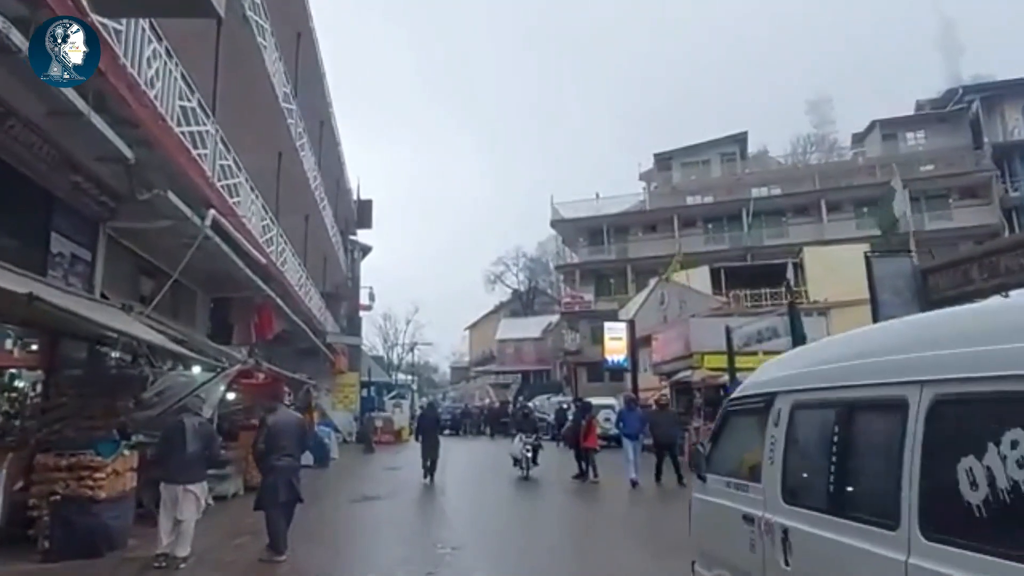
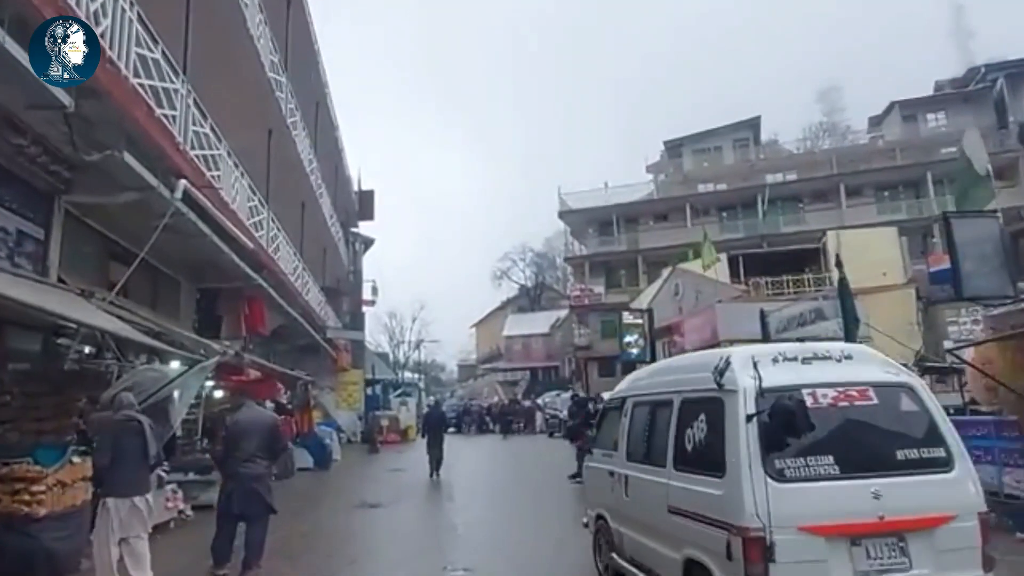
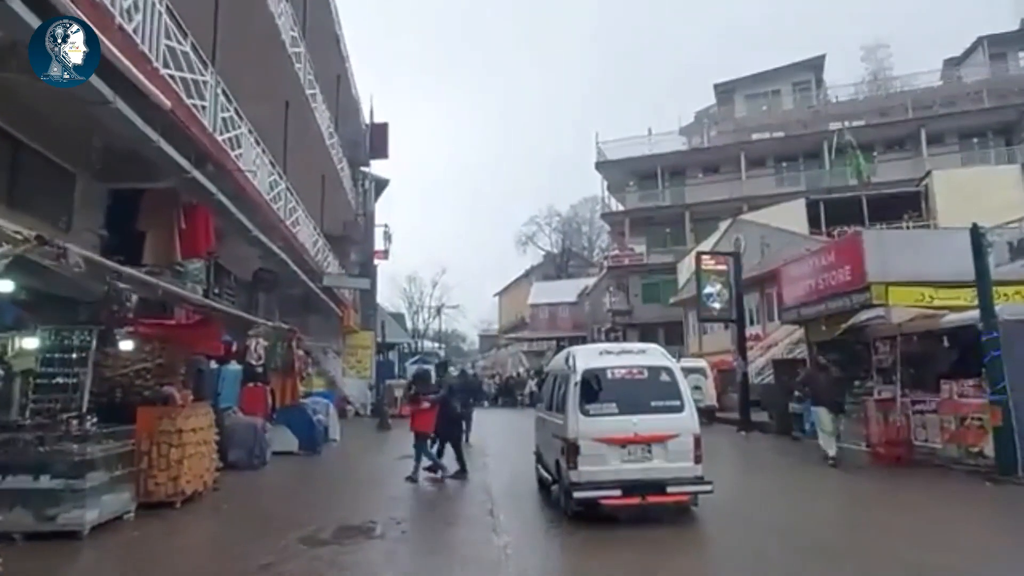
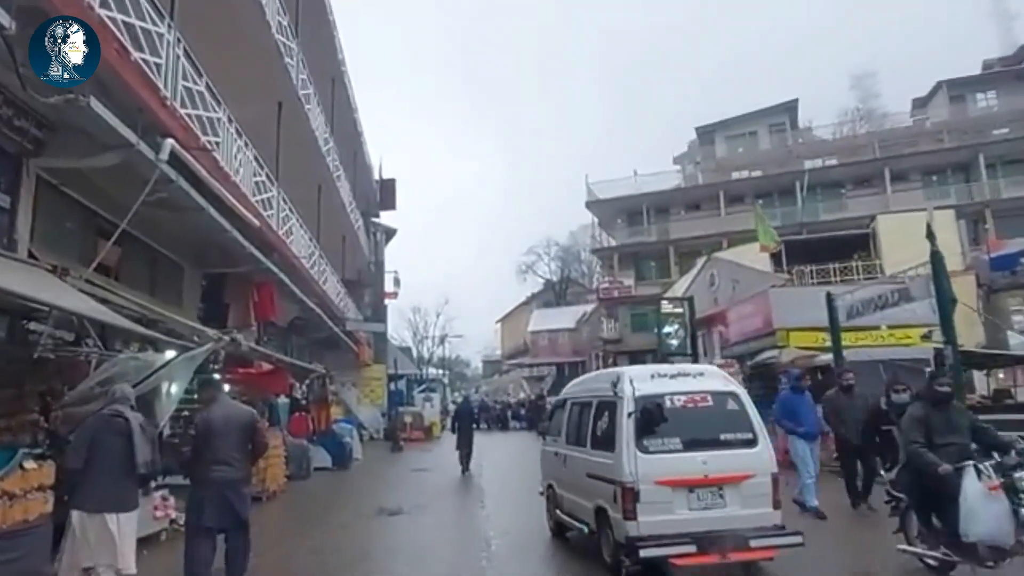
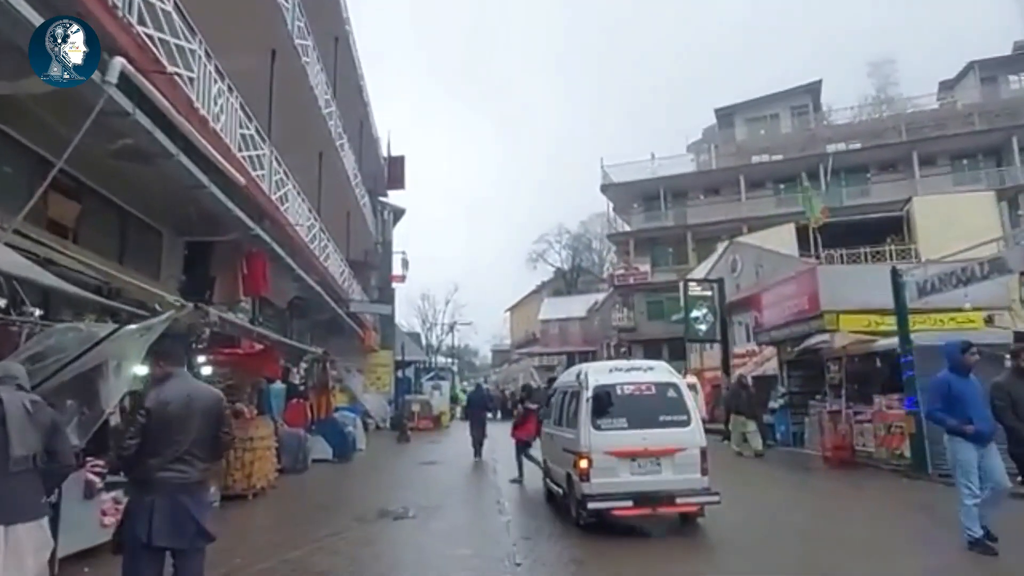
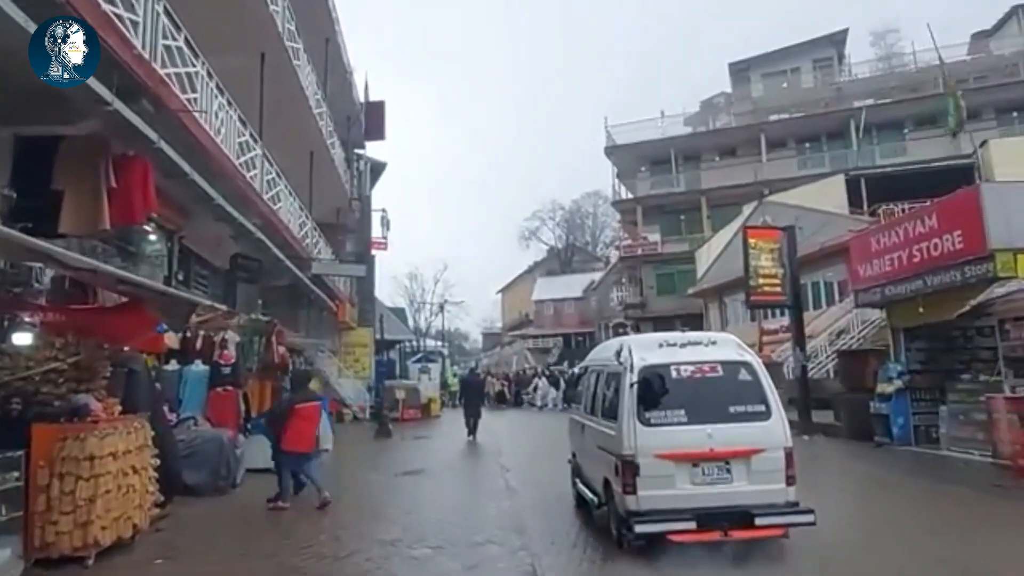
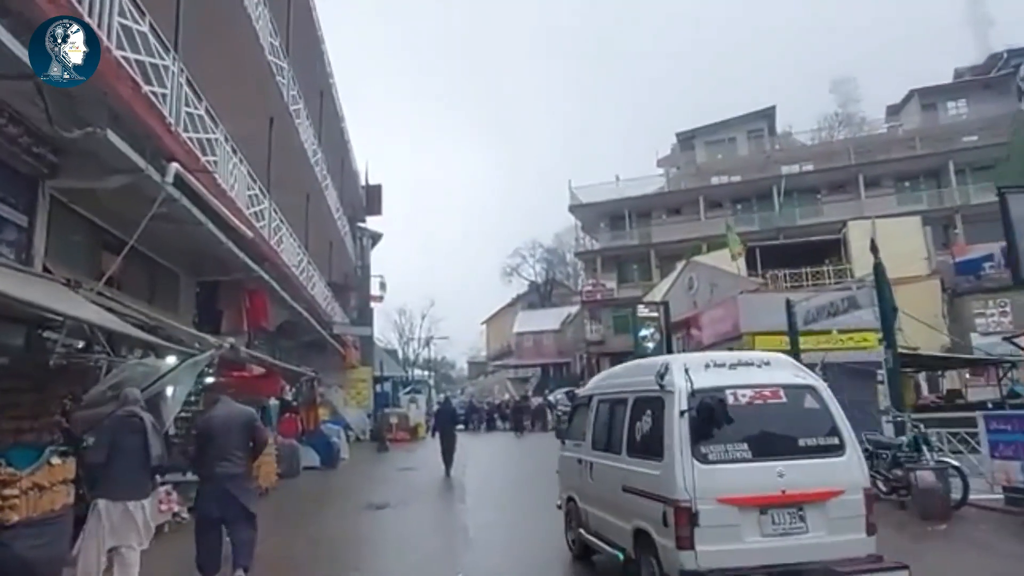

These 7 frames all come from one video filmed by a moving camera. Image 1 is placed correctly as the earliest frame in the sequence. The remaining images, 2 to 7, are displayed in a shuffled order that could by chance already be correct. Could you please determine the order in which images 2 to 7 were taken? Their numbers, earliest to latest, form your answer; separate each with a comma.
2, 7, 4, 5, 3, 6
